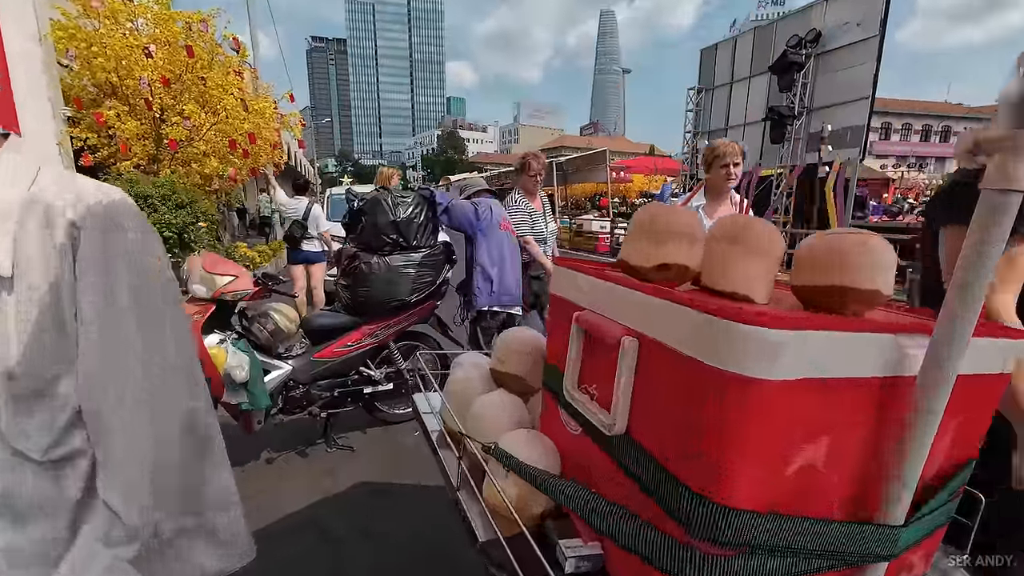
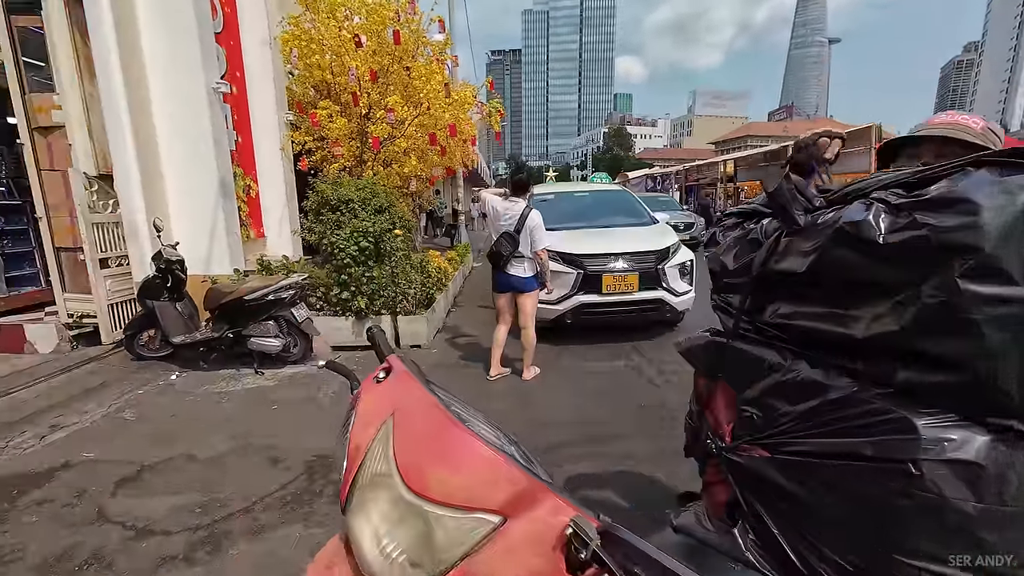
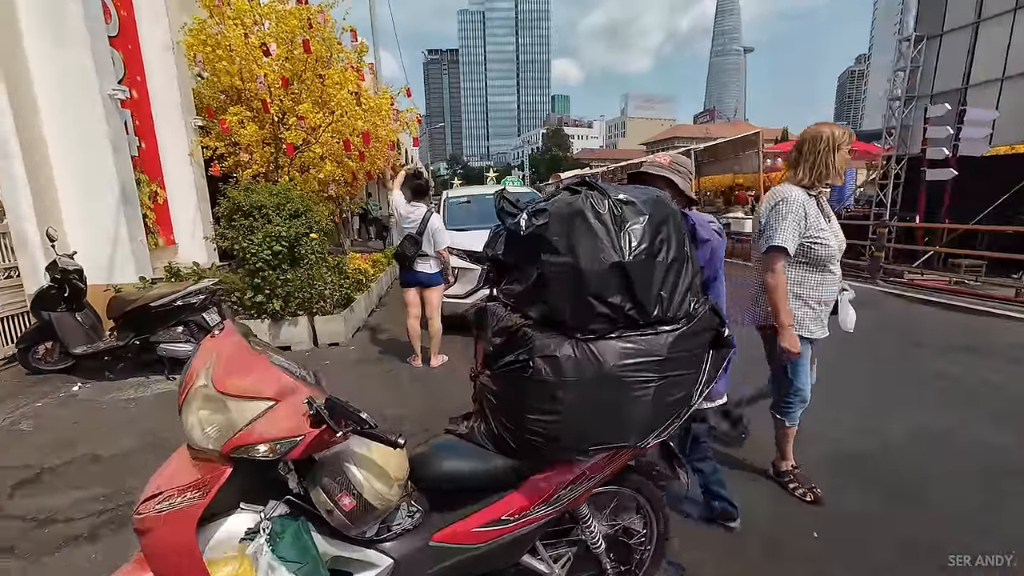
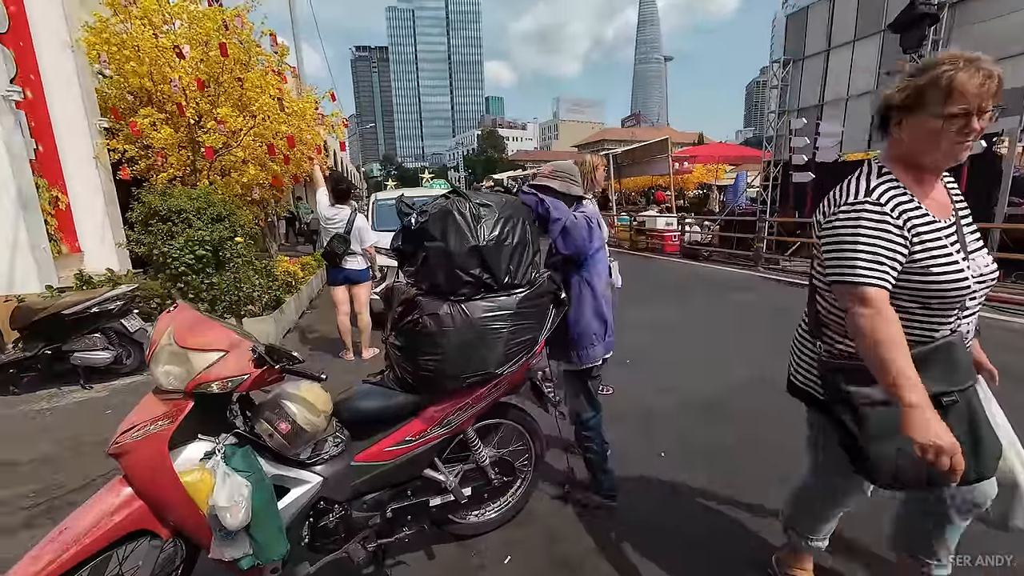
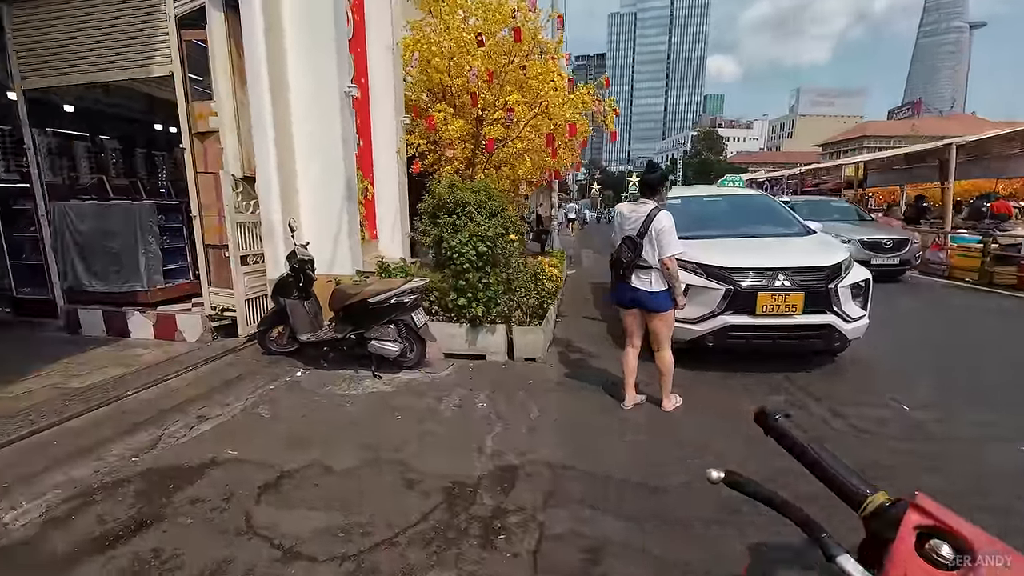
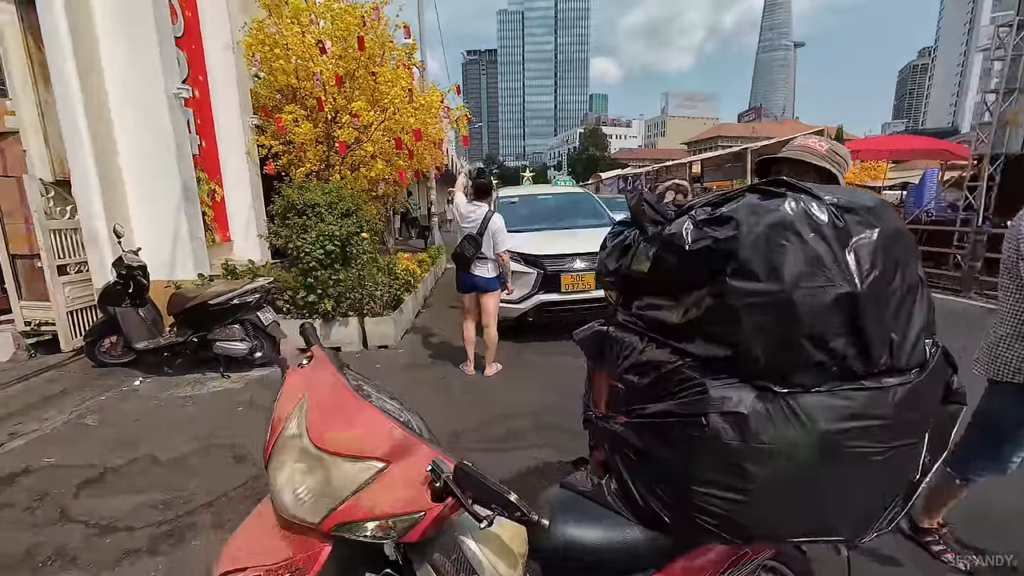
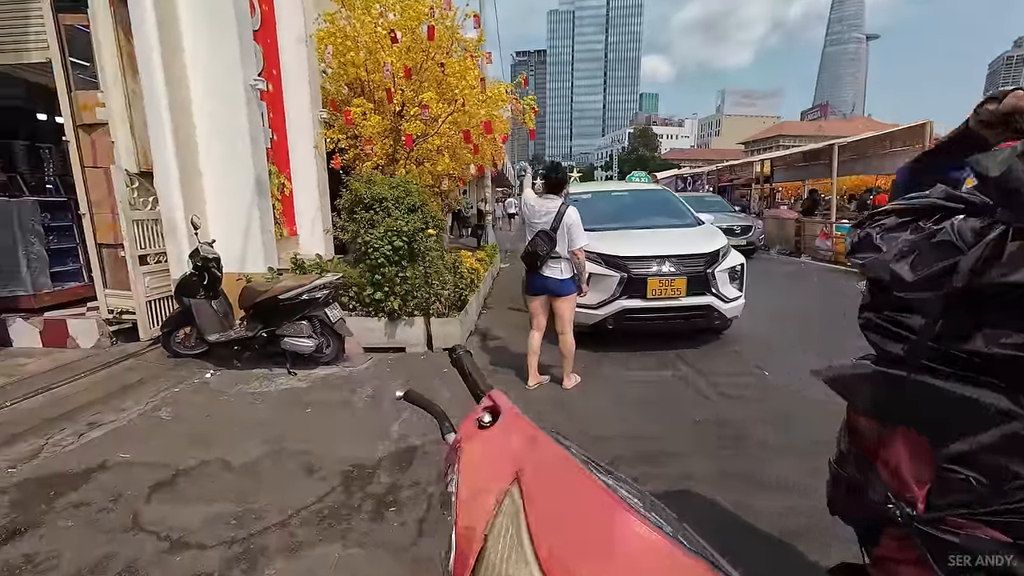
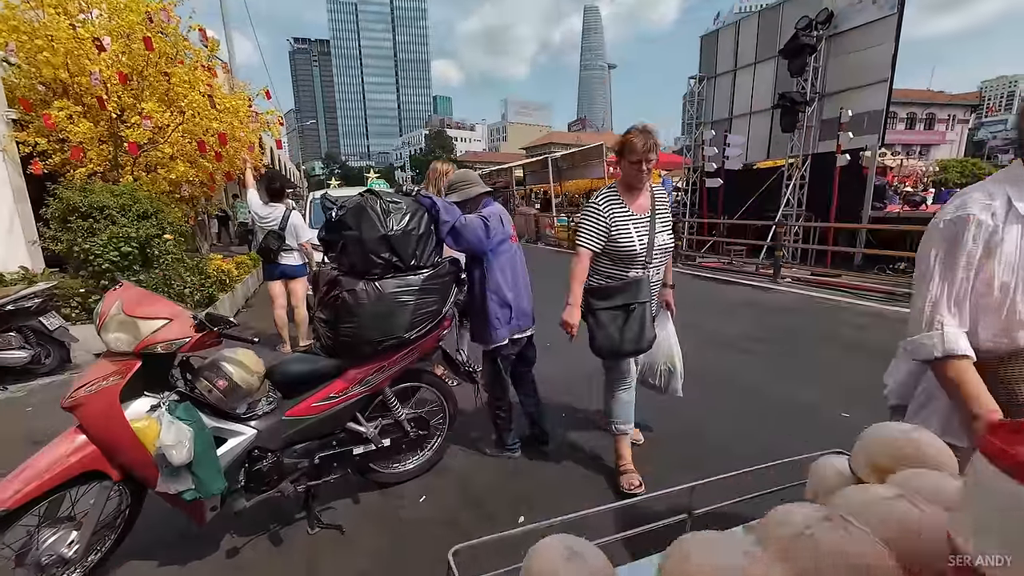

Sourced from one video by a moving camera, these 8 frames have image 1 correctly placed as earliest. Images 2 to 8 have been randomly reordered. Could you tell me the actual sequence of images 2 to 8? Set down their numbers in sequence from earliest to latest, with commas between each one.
8, 4, 3, 6, 2, 7, 5
